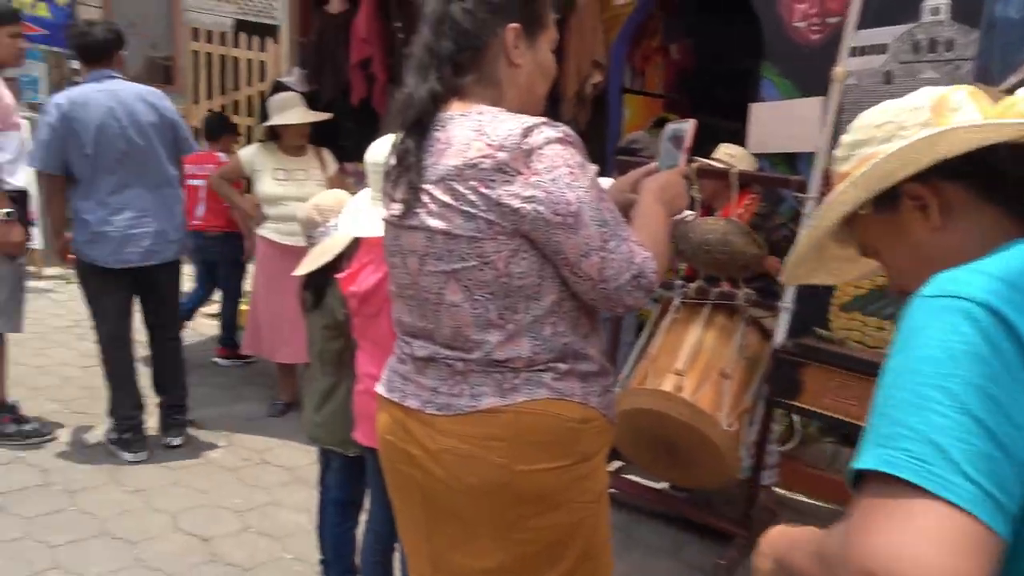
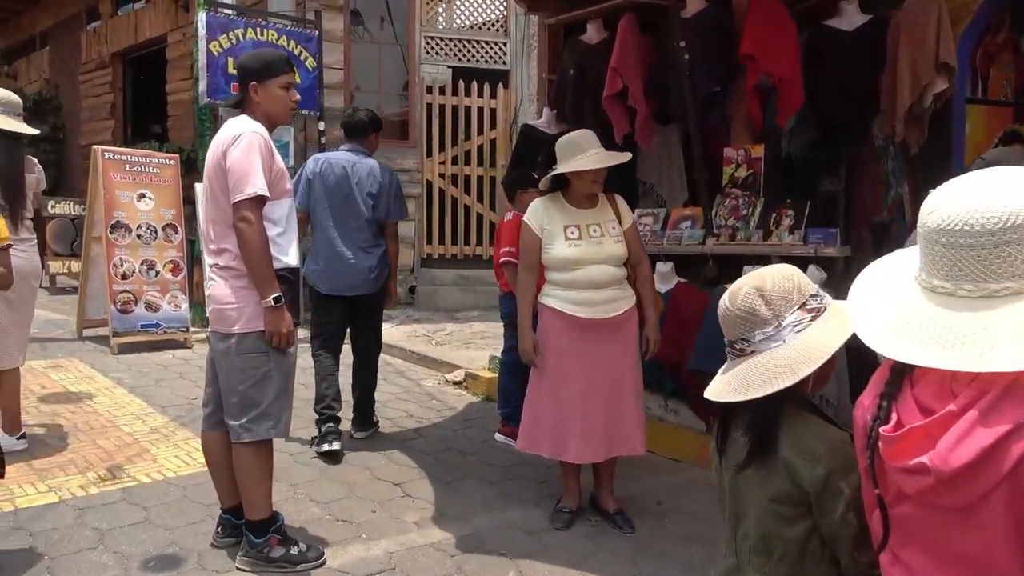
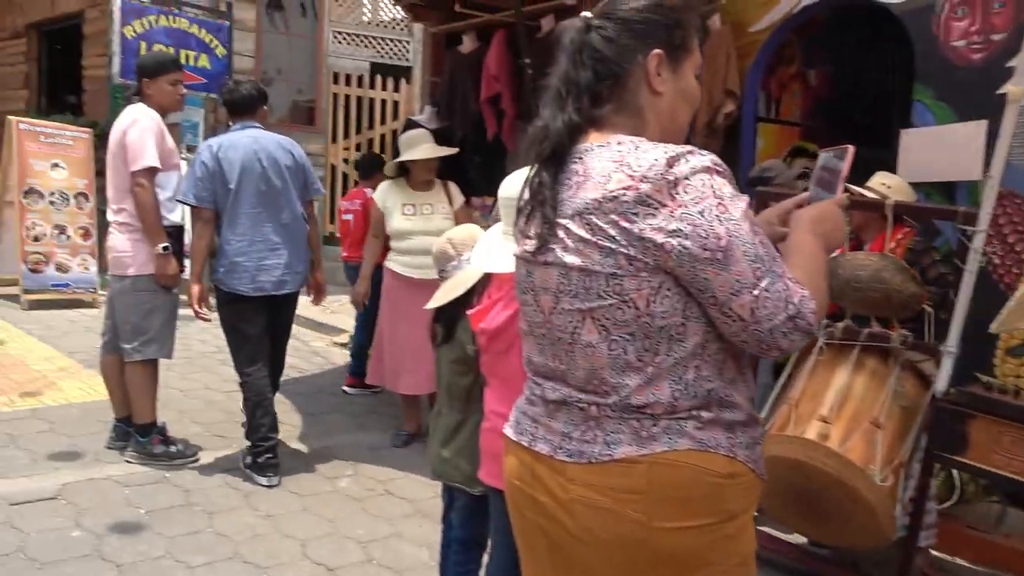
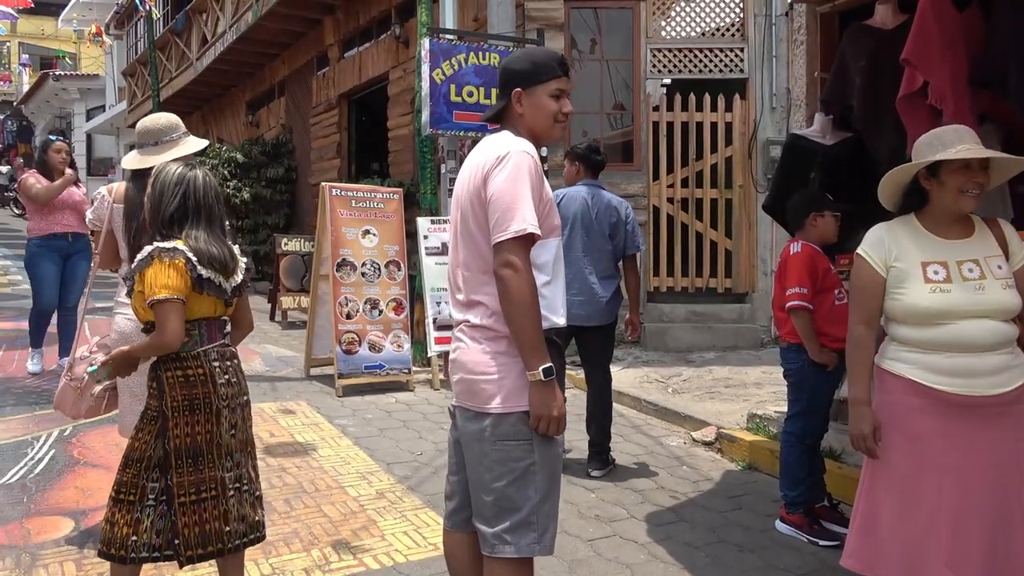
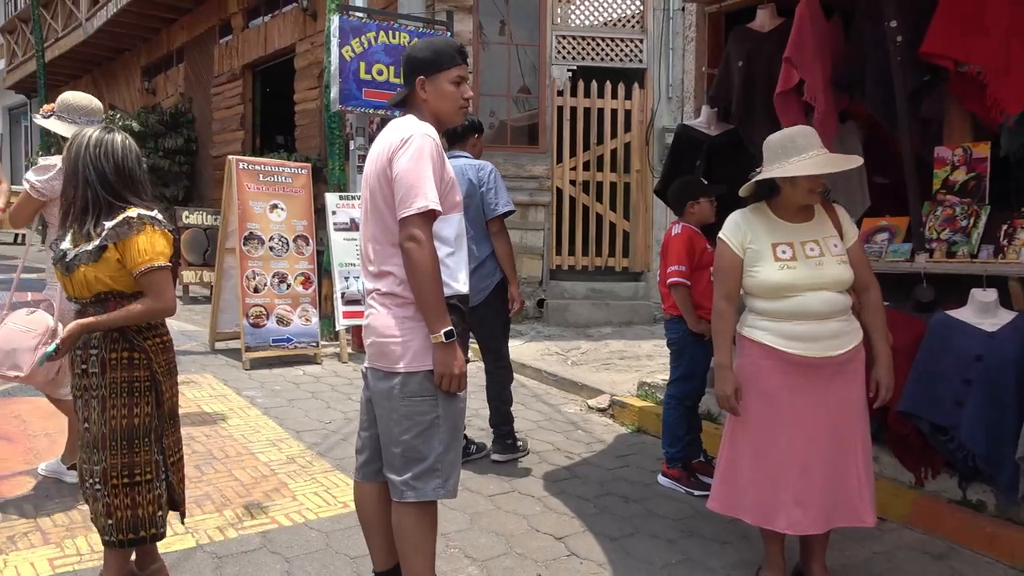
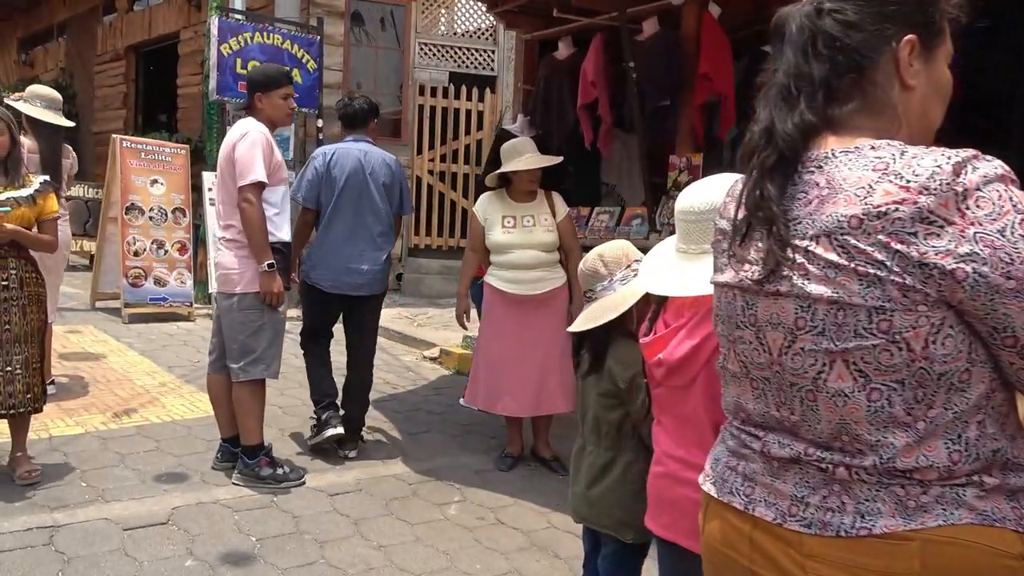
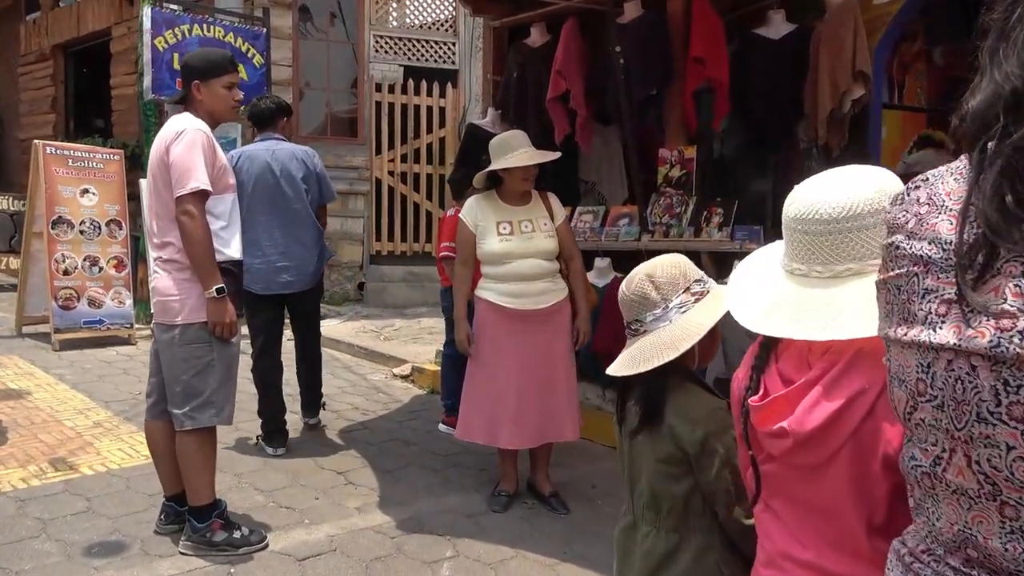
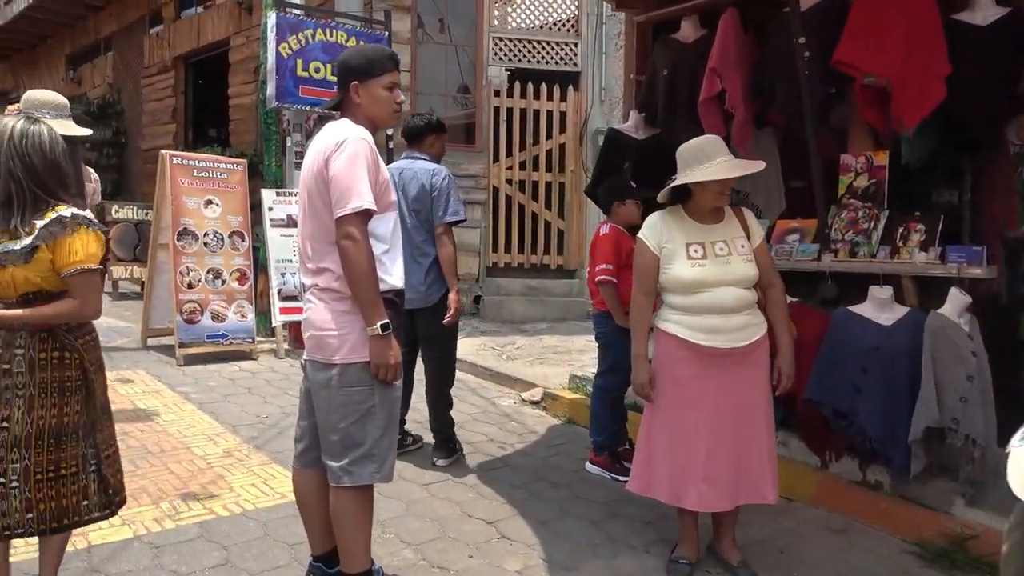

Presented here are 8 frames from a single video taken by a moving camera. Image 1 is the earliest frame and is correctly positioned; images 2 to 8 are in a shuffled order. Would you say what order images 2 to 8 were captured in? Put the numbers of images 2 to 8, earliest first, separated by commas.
3, 6, 7, 2, 8, 5, 4
